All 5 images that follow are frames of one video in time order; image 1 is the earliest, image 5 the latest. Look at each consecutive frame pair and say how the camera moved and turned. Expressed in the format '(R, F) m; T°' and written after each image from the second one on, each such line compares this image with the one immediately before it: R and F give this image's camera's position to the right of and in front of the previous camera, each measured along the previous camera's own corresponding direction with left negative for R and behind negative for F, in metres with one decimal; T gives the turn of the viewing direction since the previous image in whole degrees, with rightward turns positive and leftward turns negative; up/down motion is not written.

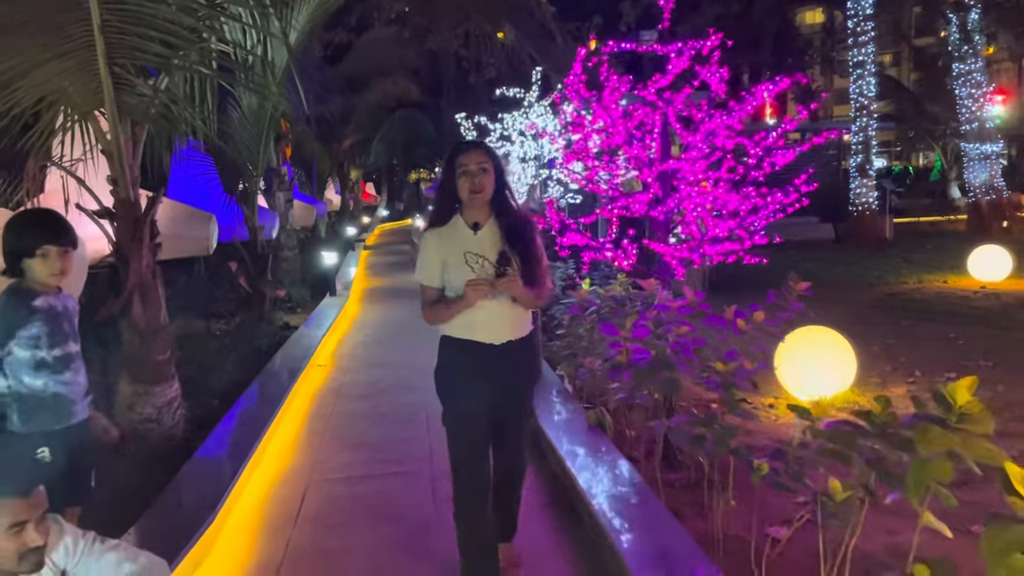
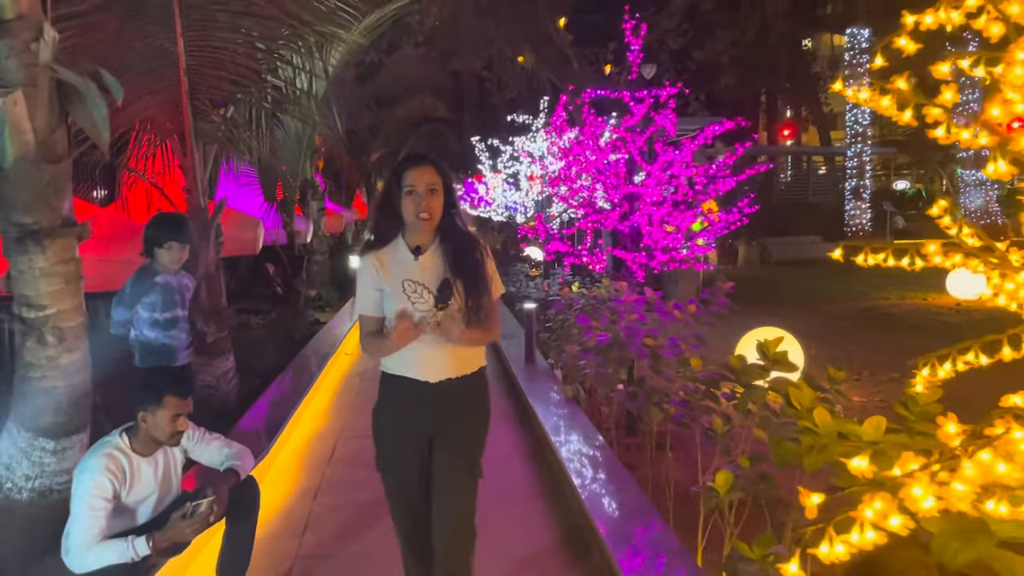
(+0.2, -1.1) m; -1°
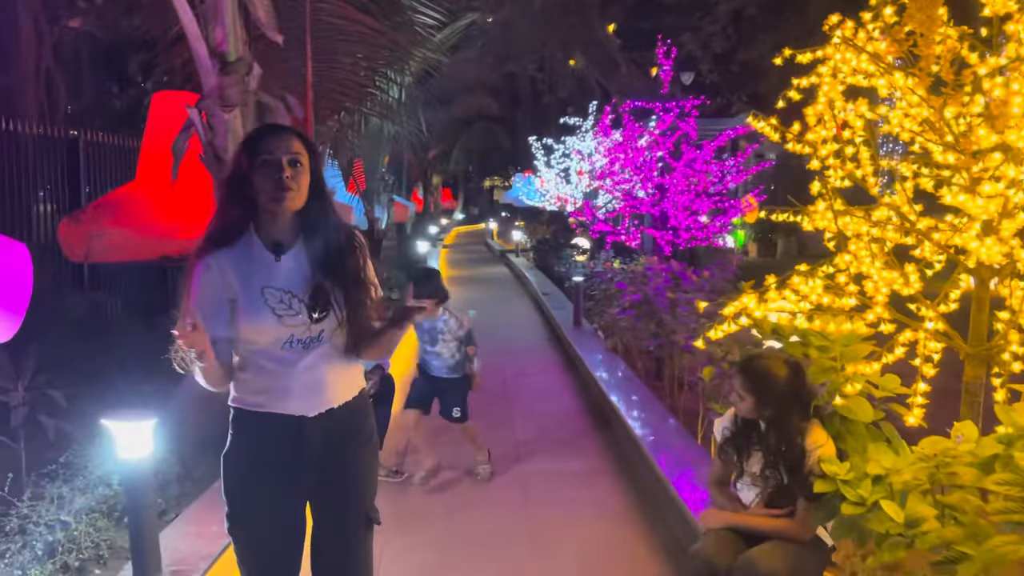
(-0.1, -1.5) m; -3°
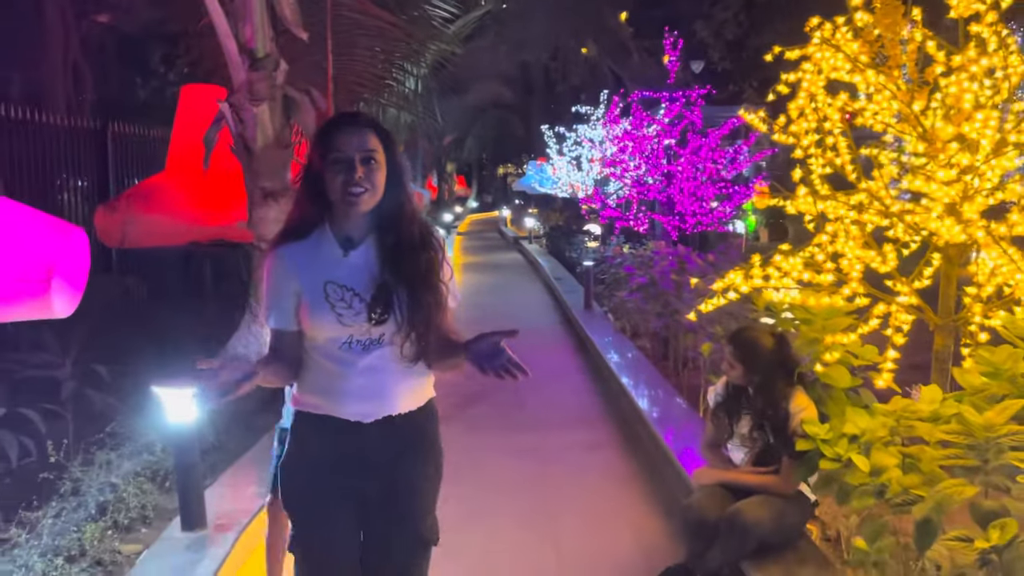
(0.0, -0.3) m; -1°
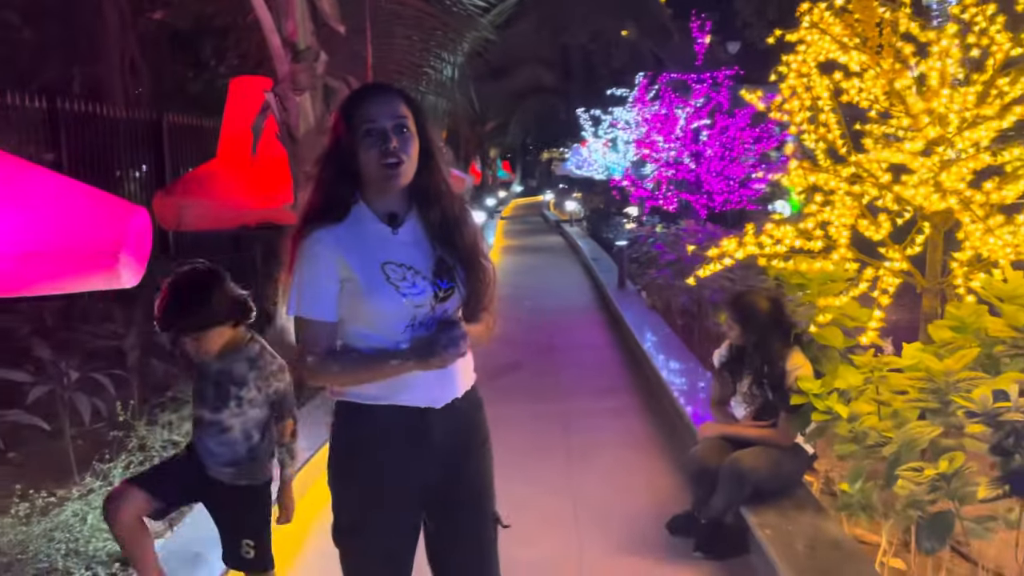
(+0.1, -0.3) m; -3°
